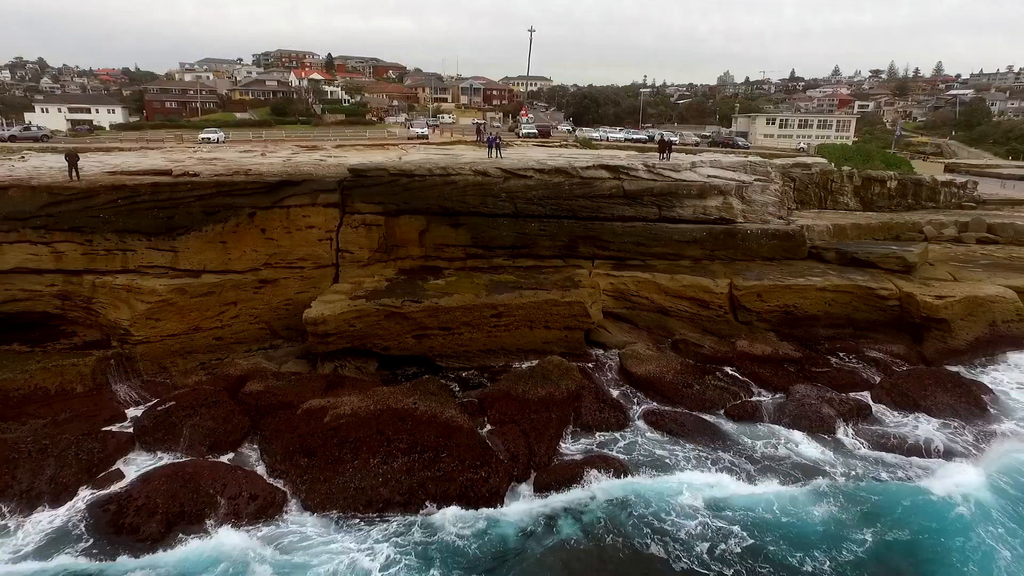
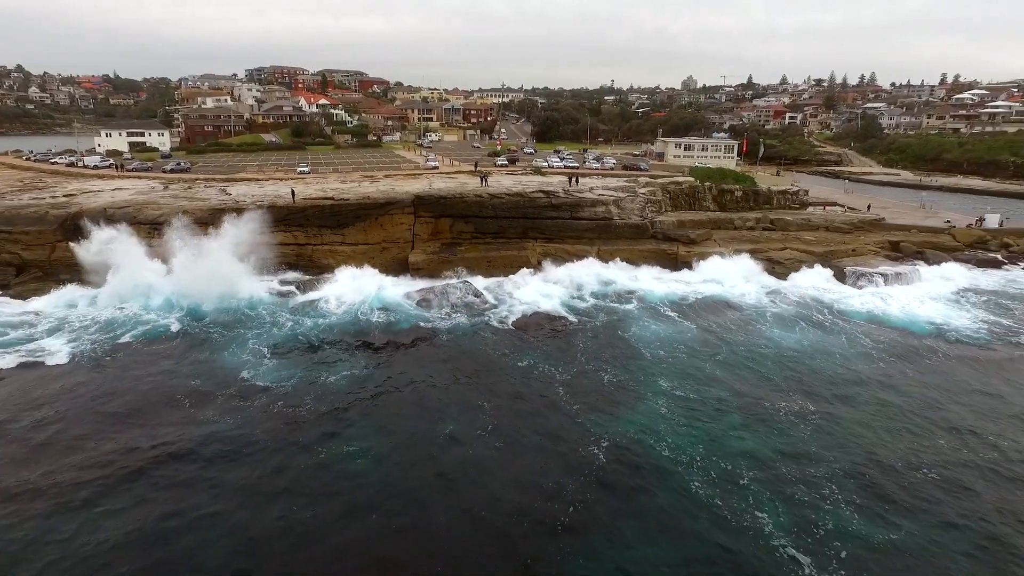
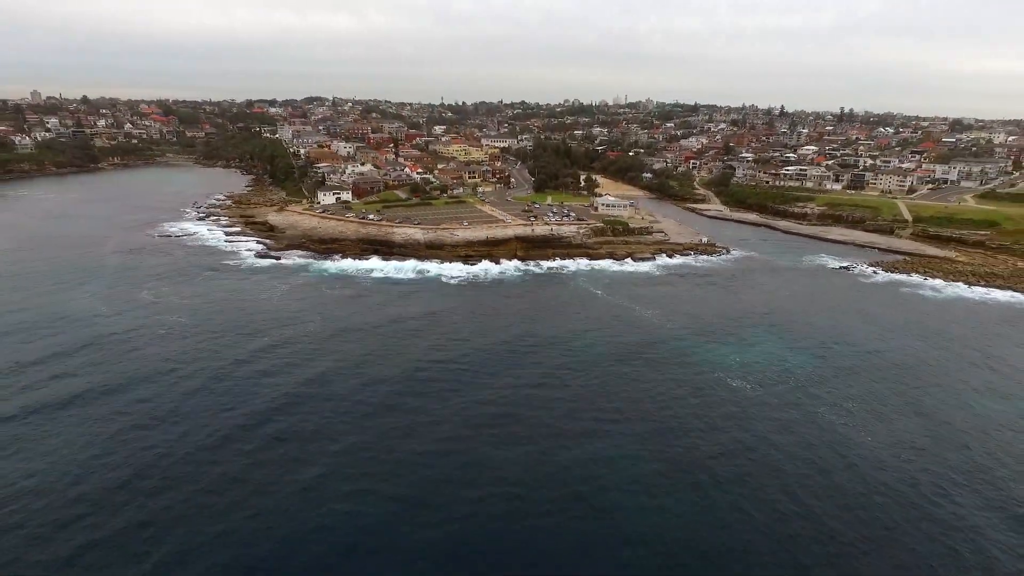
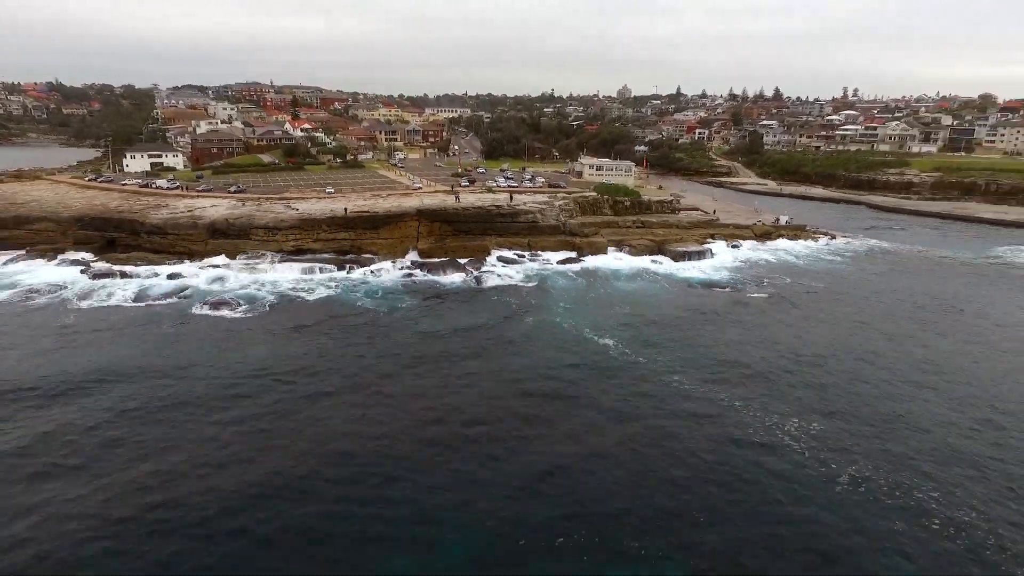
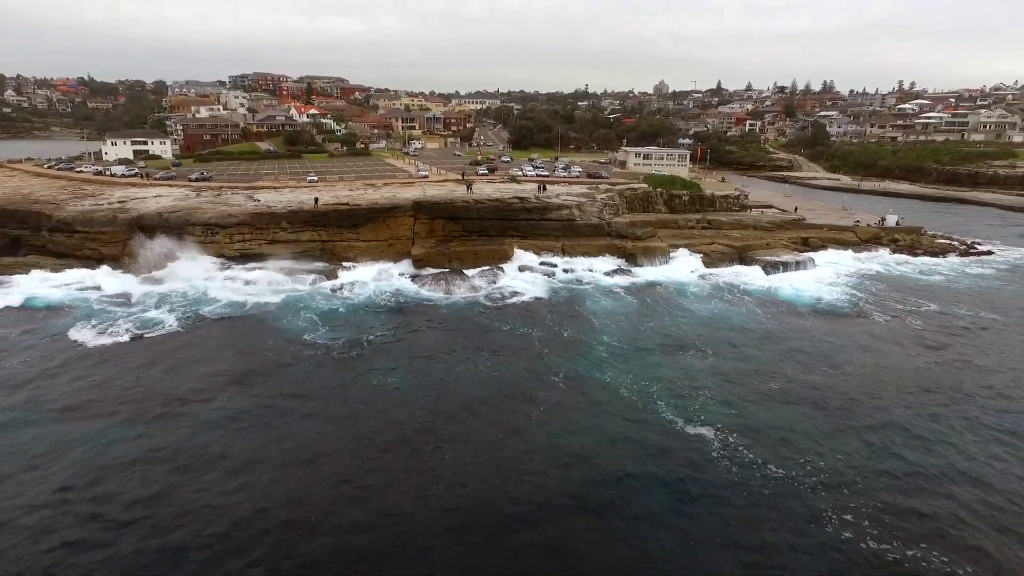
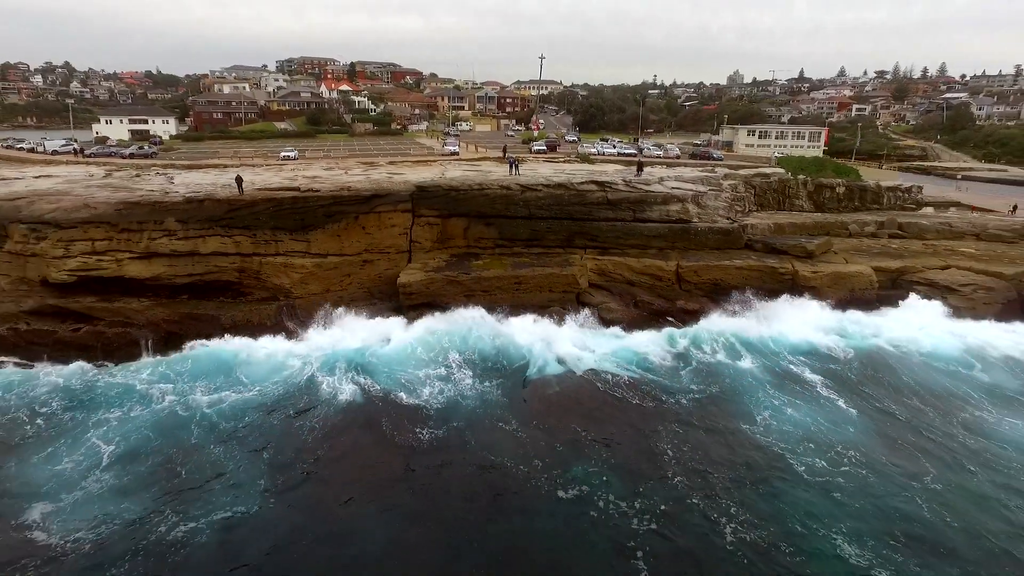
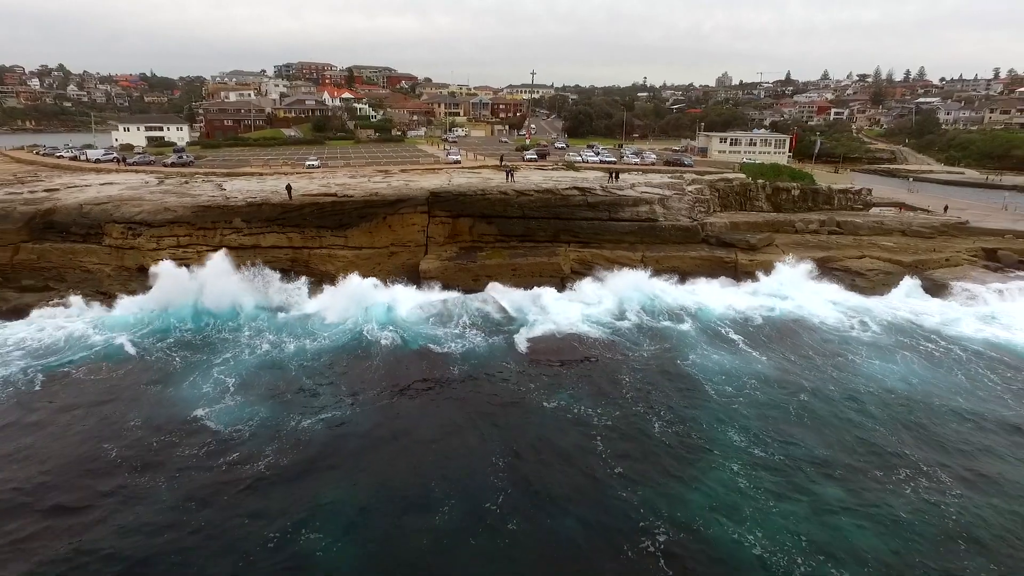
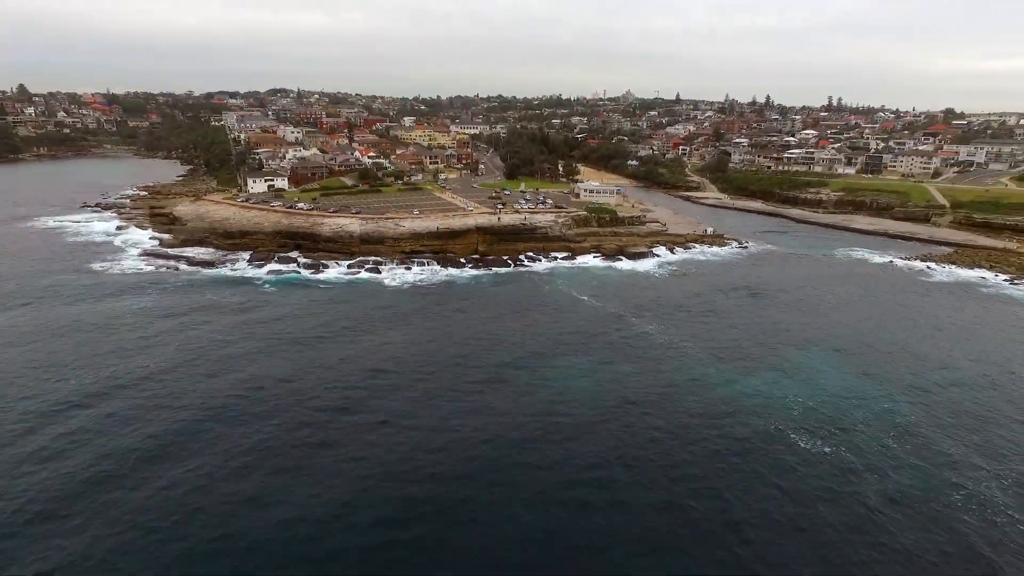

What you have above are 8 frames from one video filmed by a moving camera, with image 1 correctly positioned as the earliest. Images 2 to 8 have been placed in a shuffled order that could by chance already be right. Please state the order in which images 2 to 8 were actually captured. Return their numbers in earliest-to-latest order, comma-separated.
6, 7, 2, 5, 4, 8, 3
